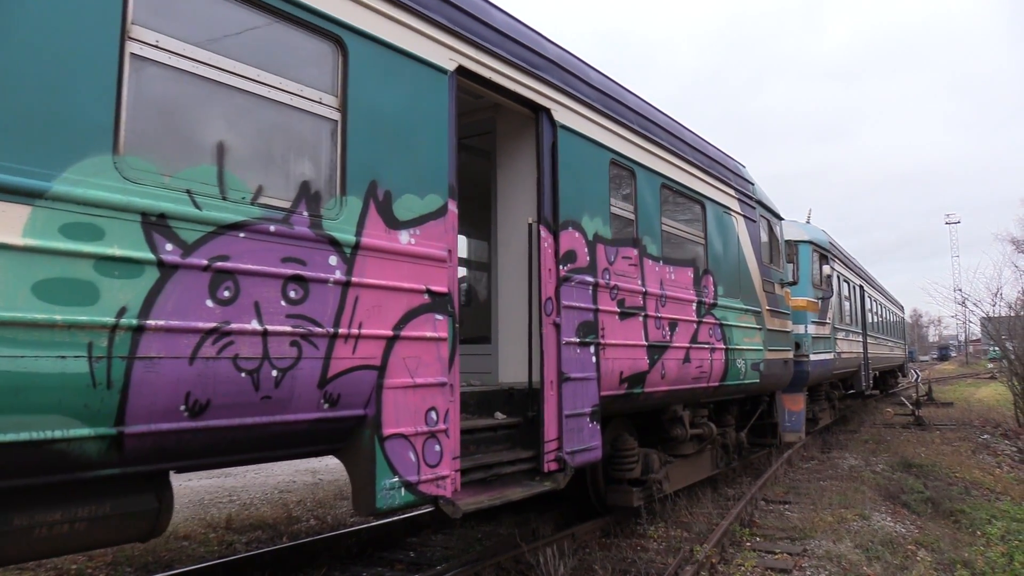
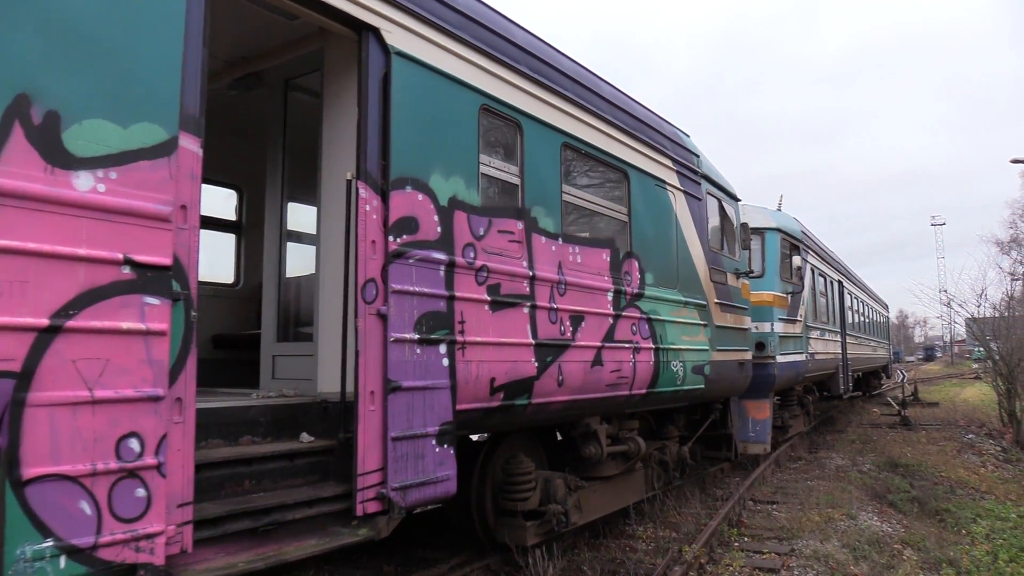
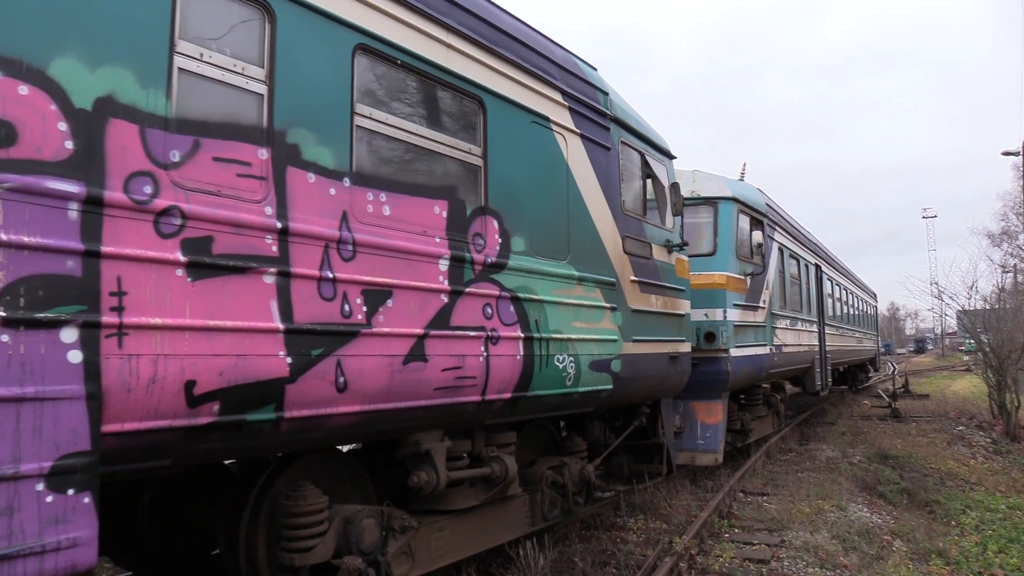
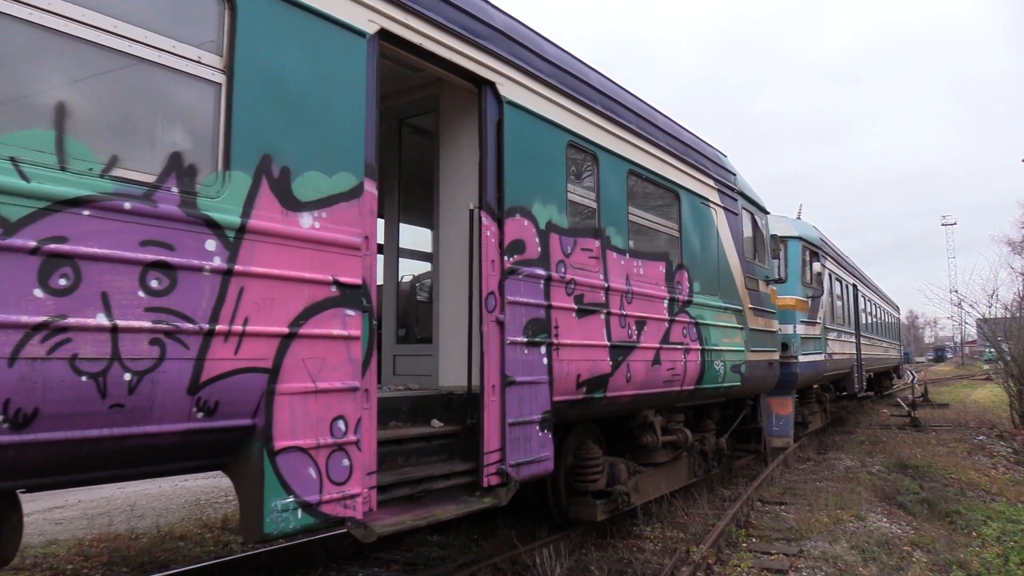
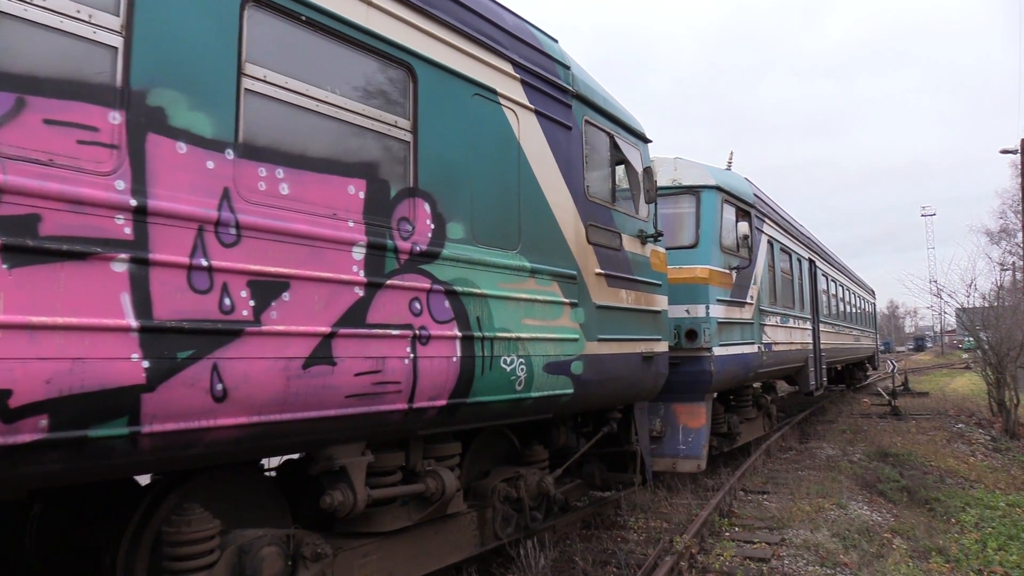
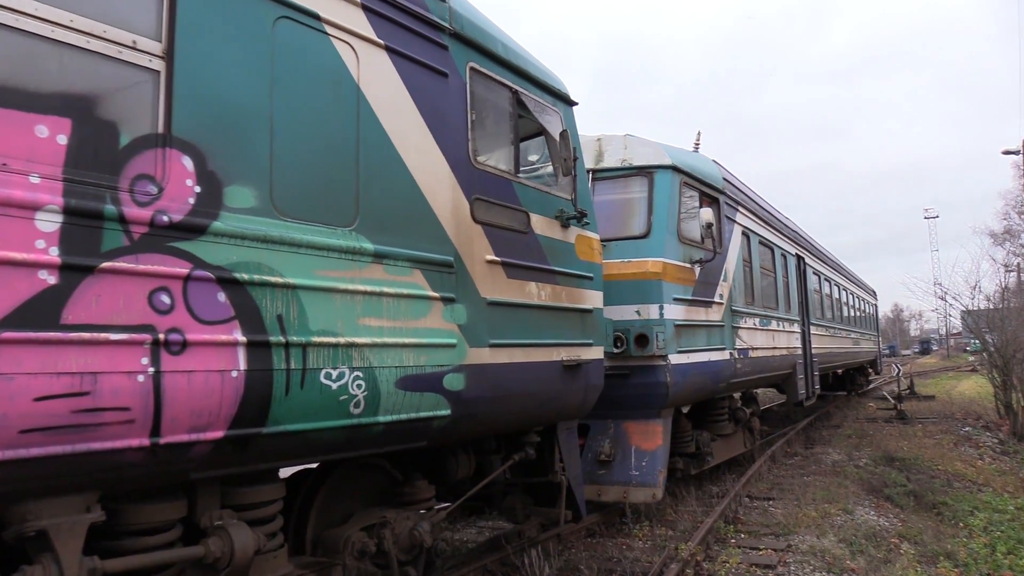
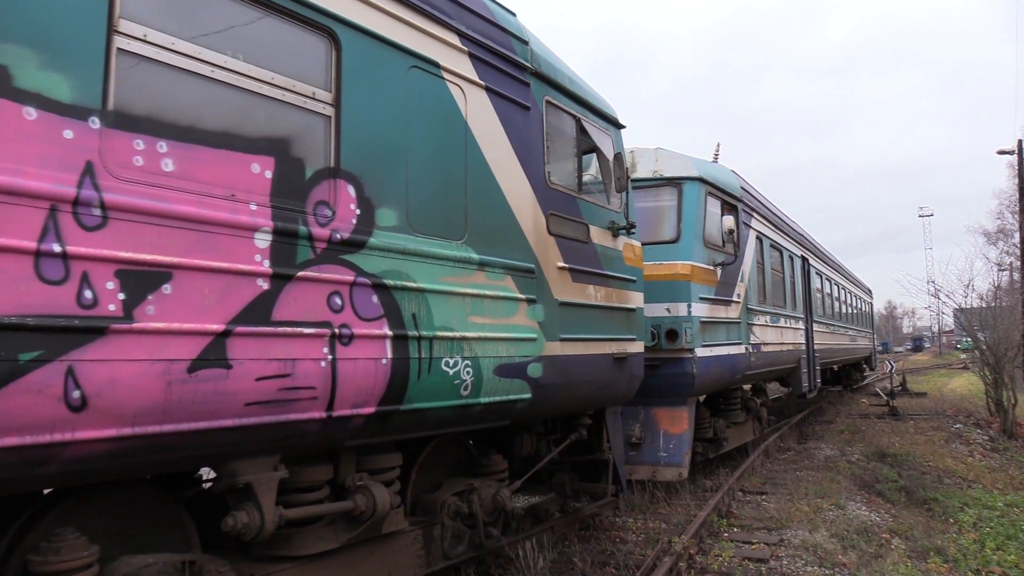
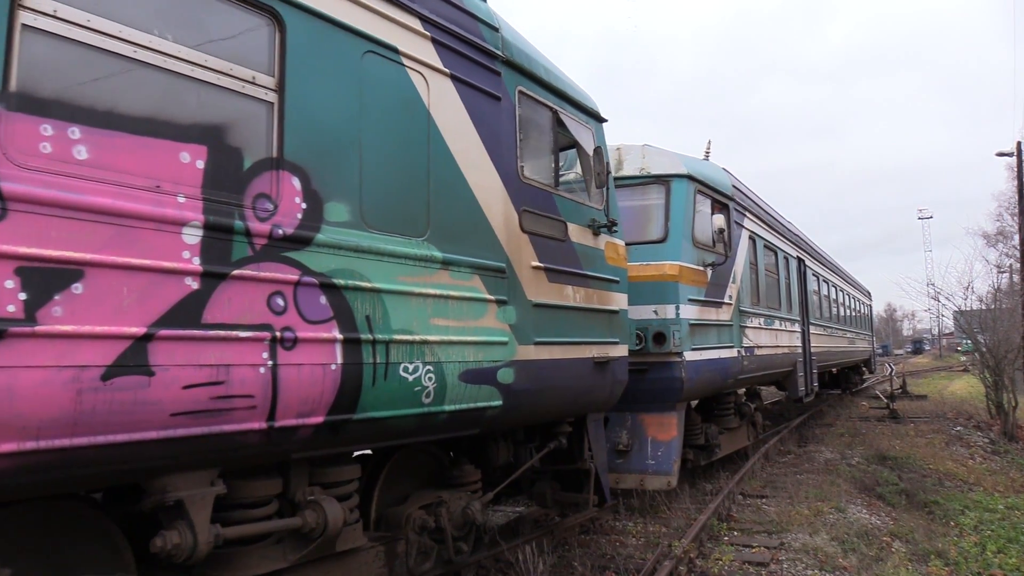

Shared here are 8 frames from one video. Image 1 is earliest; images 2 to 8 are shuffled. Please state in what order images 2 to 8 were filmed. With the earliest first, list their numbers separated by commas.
4, 2, 3, 5, 7, 8, 6
